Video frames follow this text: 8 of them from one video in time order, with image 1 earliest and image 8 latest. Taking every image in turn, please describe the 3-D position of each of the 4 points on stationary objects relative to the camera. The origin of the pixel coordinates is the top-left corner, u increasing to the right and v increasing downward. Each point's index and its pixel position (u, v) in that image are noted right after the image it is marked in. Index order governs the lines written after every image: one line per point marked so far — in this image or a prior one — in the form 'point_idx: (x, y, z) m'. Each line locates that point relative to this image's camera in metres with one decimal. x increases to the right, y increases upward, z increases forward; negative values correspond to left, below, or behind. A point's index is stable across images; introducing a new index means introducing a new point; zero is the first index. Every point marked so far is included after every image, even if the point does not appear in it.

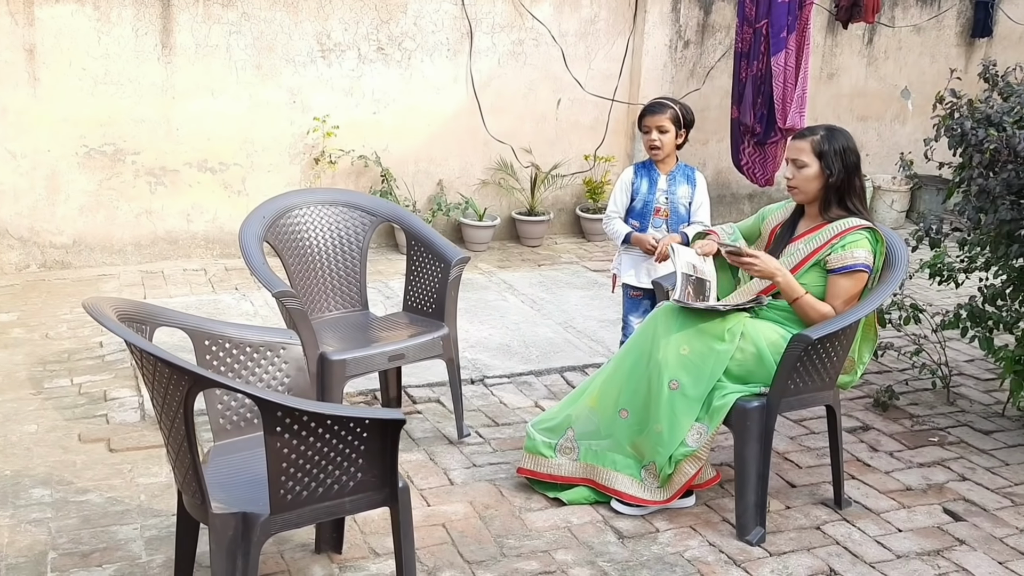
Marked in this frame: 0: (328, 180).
0: (-1.1, +0.6, +5.8) m
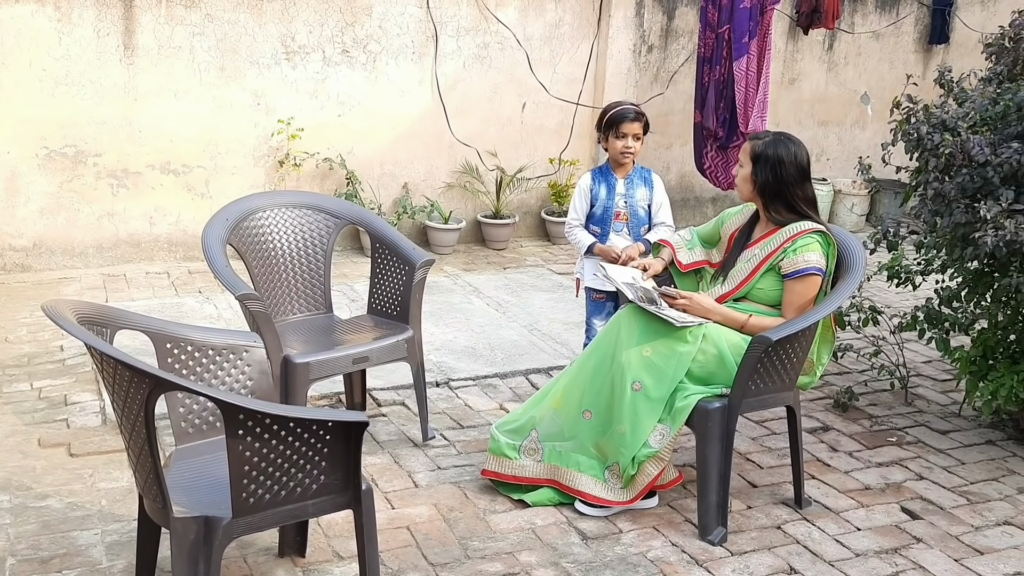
0: (-1.3, +0.6, +5.8) m
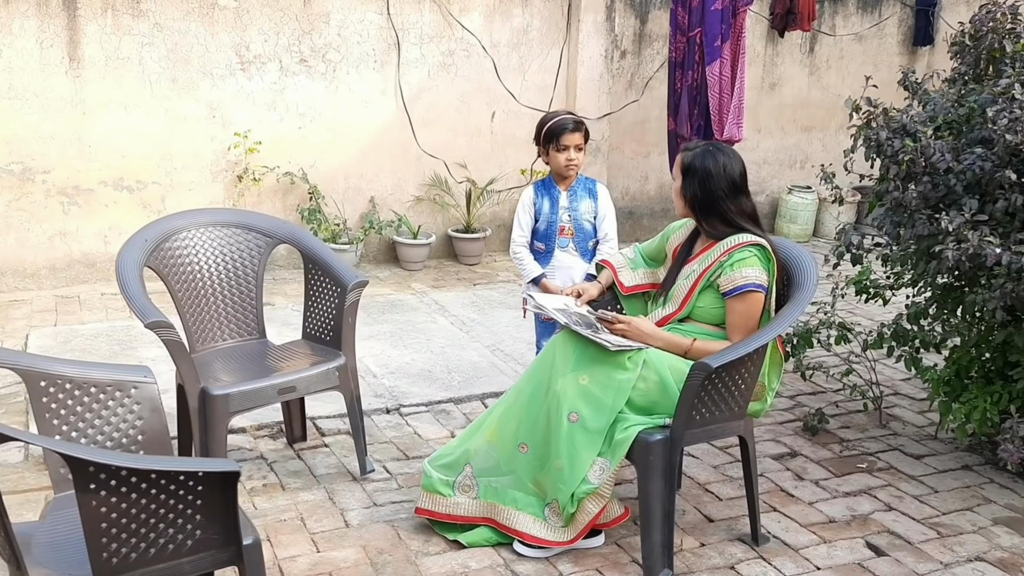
0: (-1.5, +0.5, +5.6) m
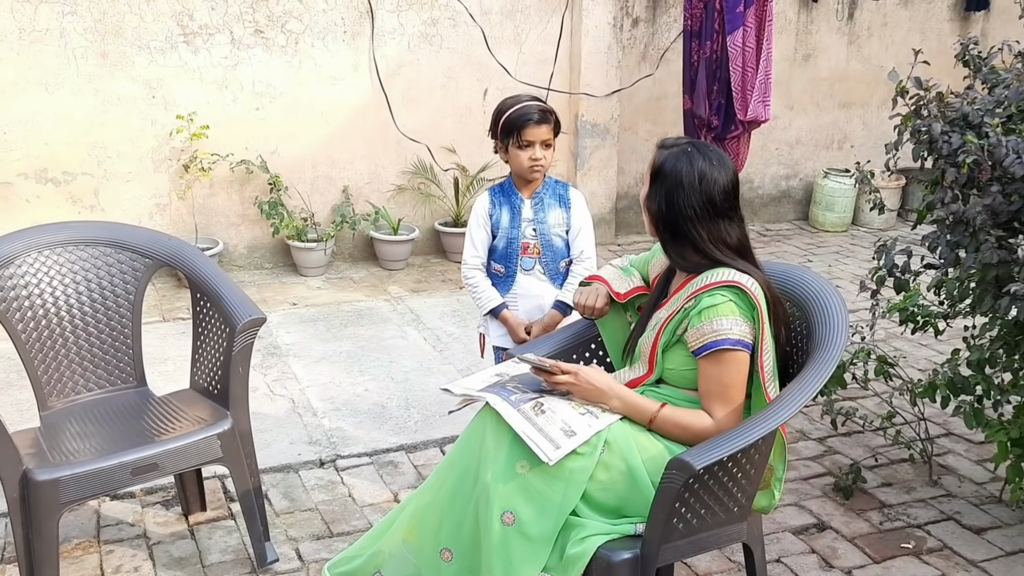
0: (-1.5, +0.5, +4.9) m
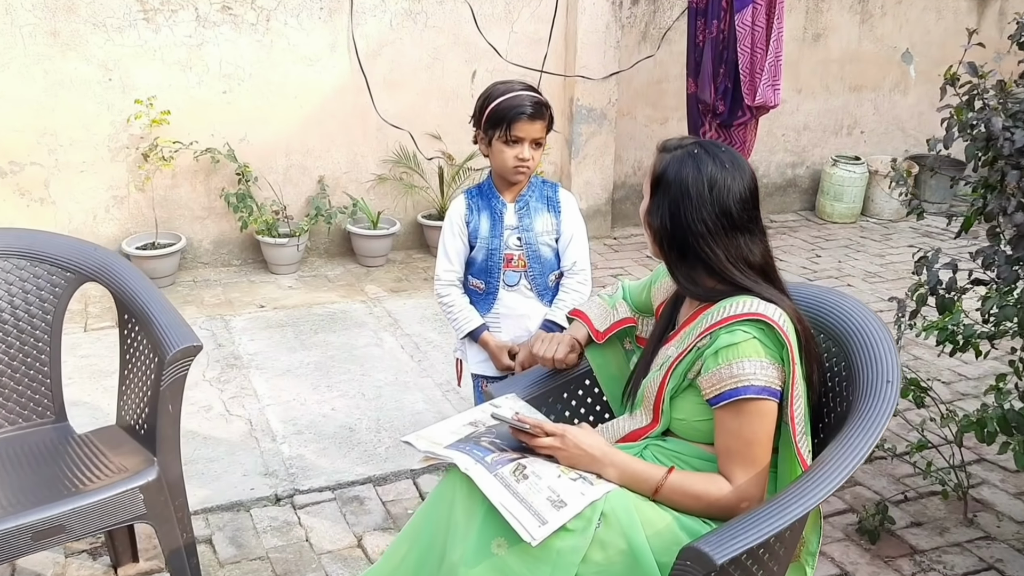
0: (-1.6, +0.5, +4.5) m
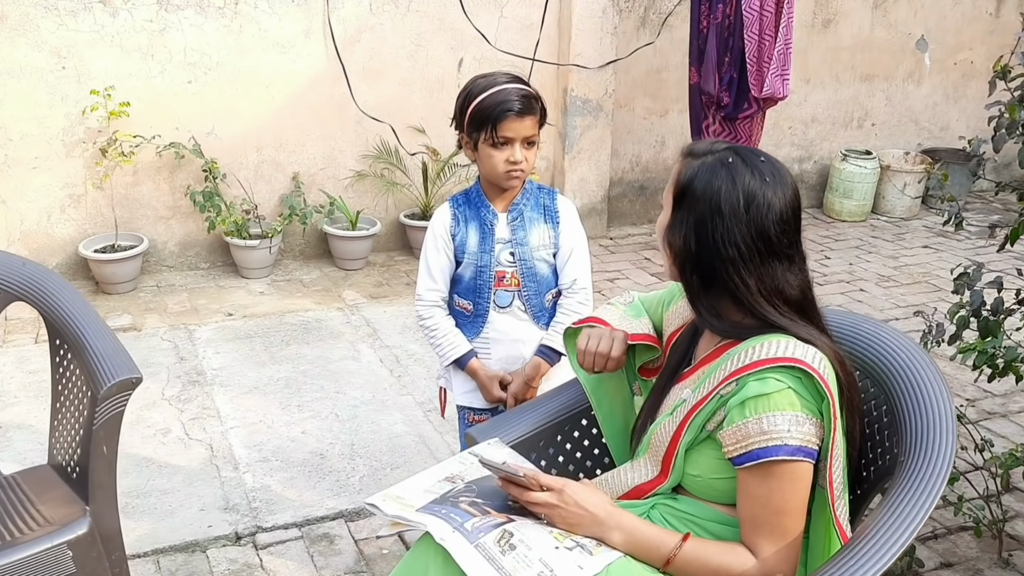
0: (-1.6, +0.5, +4.2) m
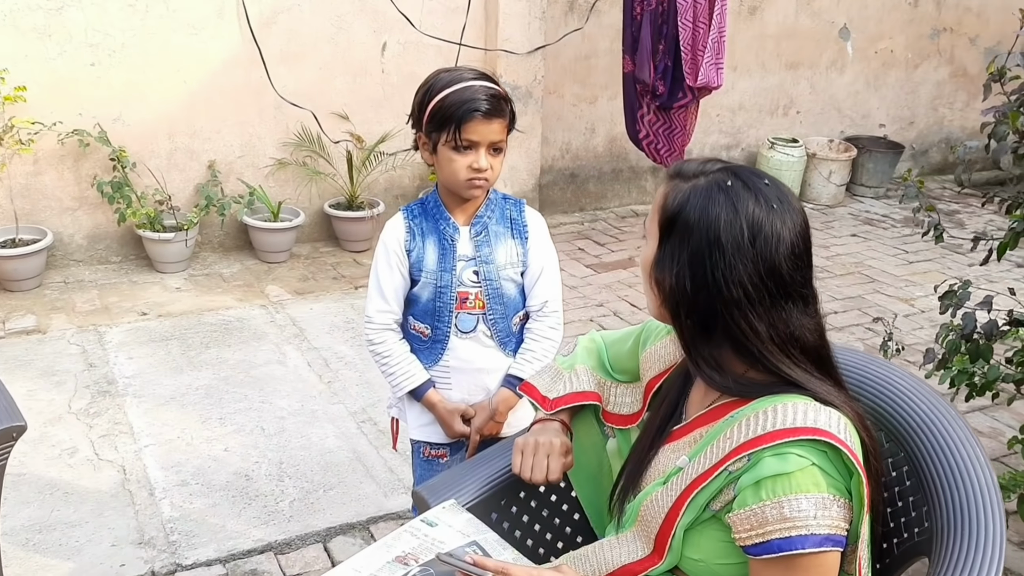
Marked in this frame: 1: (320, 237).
0: (-1.9, +0.5, +3.9) m
1: (-0.9, +0.2, +4.6) m
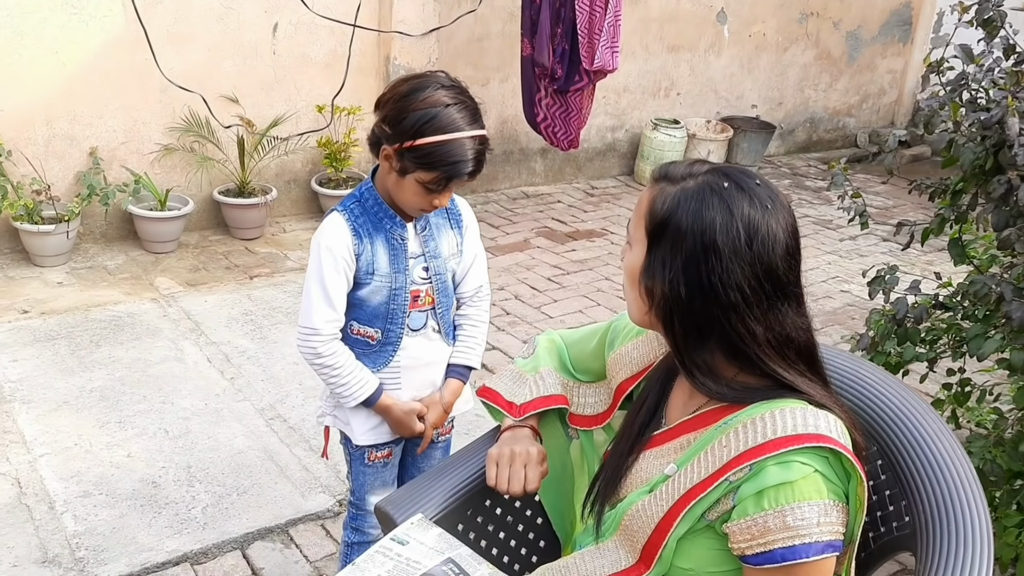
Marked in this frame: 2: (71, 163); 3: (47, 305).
0: (-2.3, +0.5, +3.6) m
1: (-1.4, +0.3, +4.5) m
2: (-1.8, +0.5, +4.0) m
3: (-1.7, -0.1, +3.6) m
